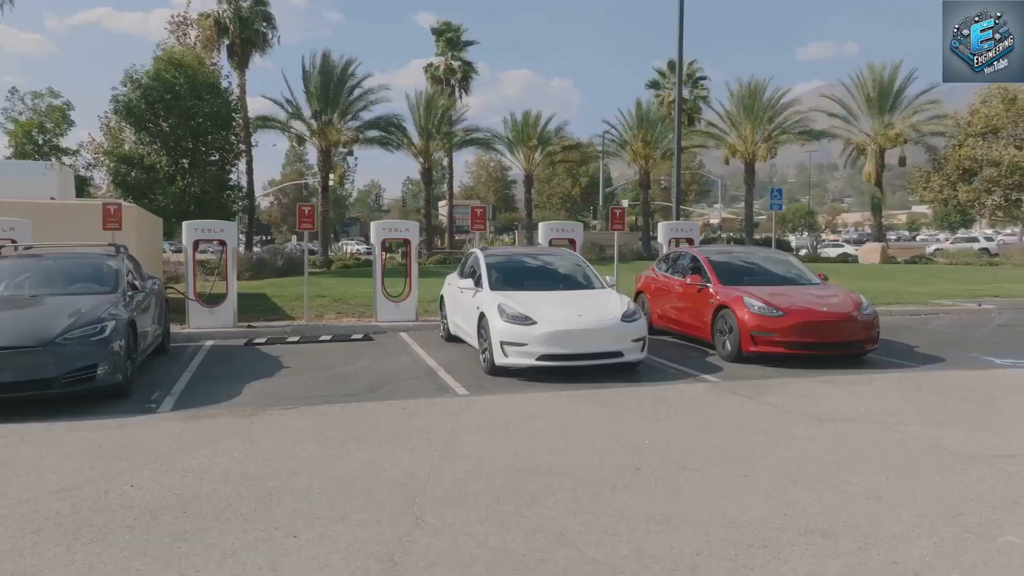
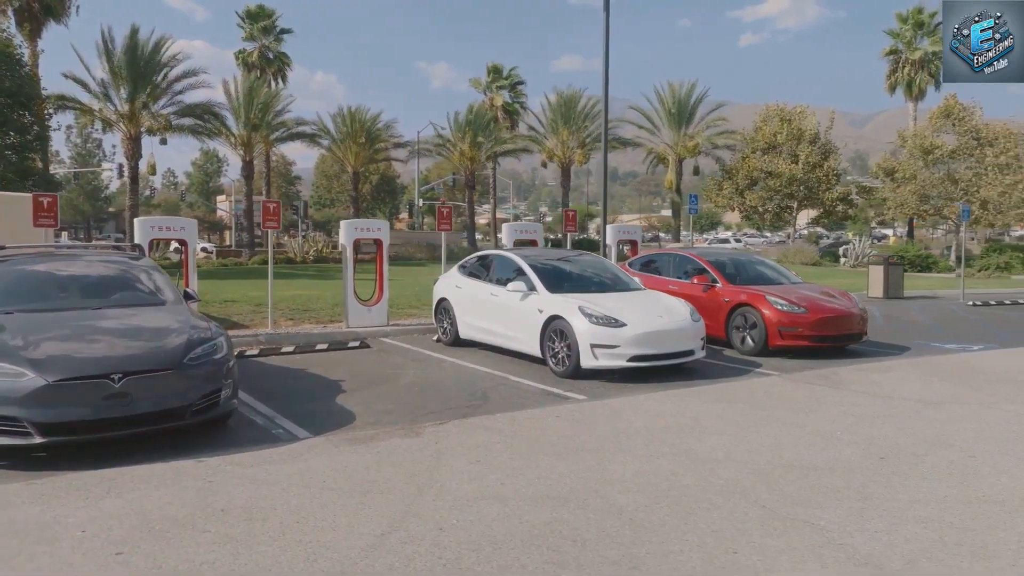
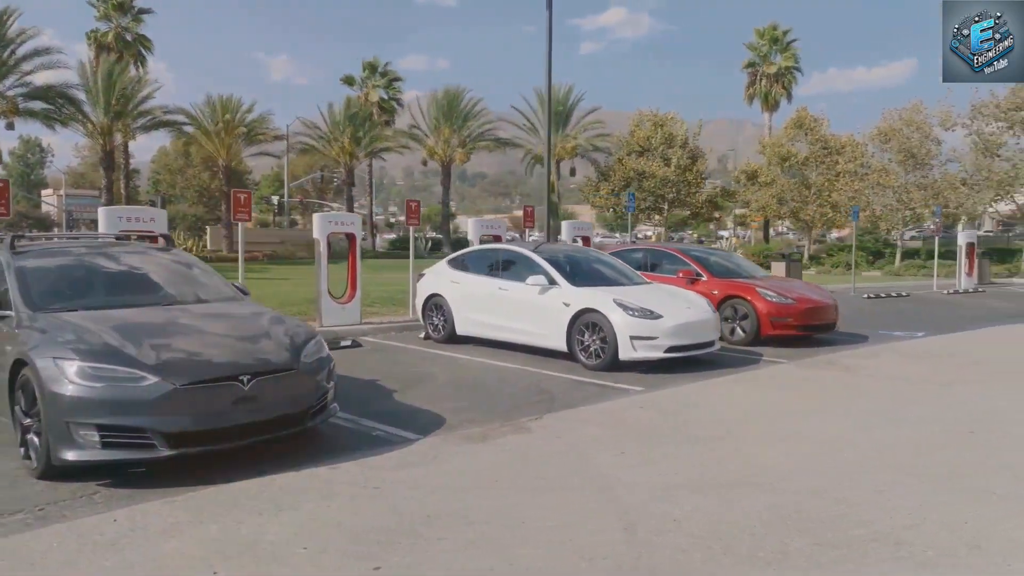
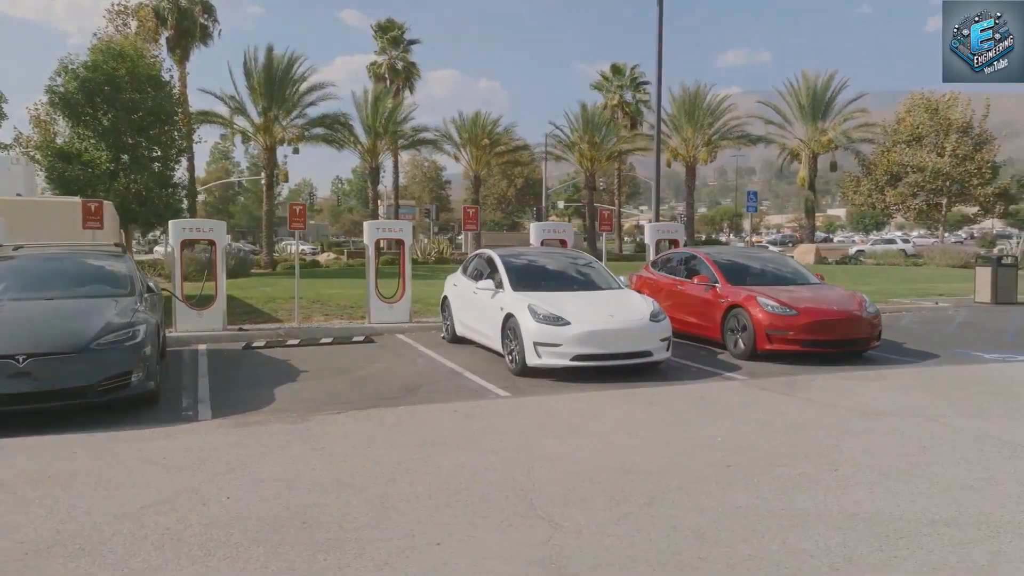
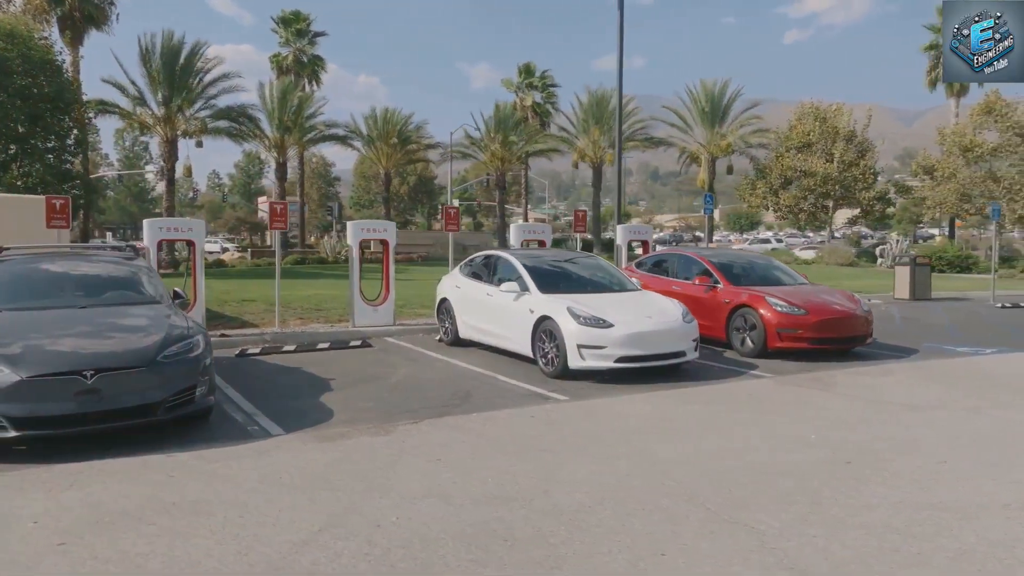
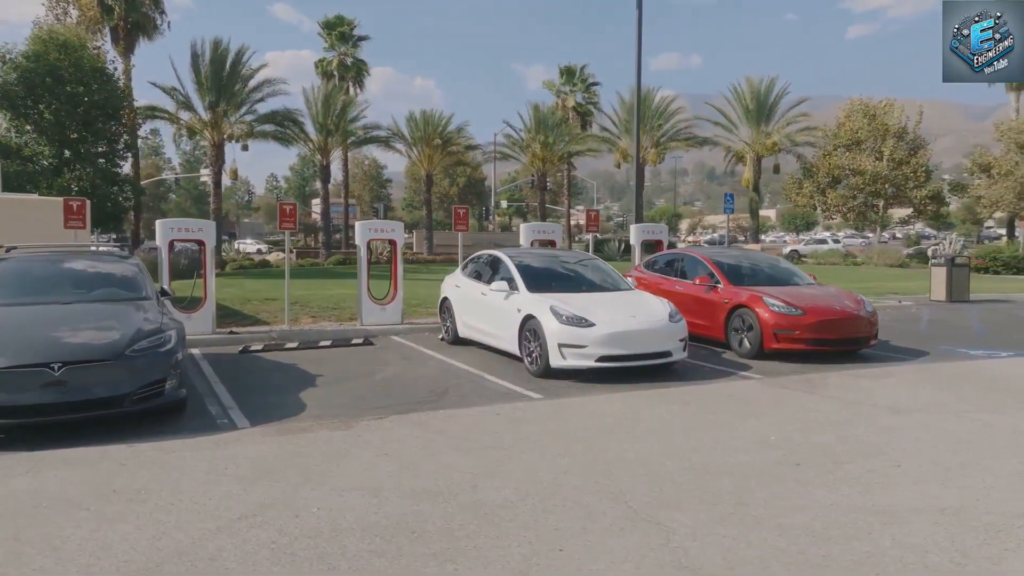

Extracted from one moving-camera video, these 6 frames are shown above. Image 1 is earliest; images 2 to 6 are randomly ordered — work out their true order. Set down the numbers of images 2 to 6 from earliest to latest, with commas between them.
4, 6, 5, 2, 3
